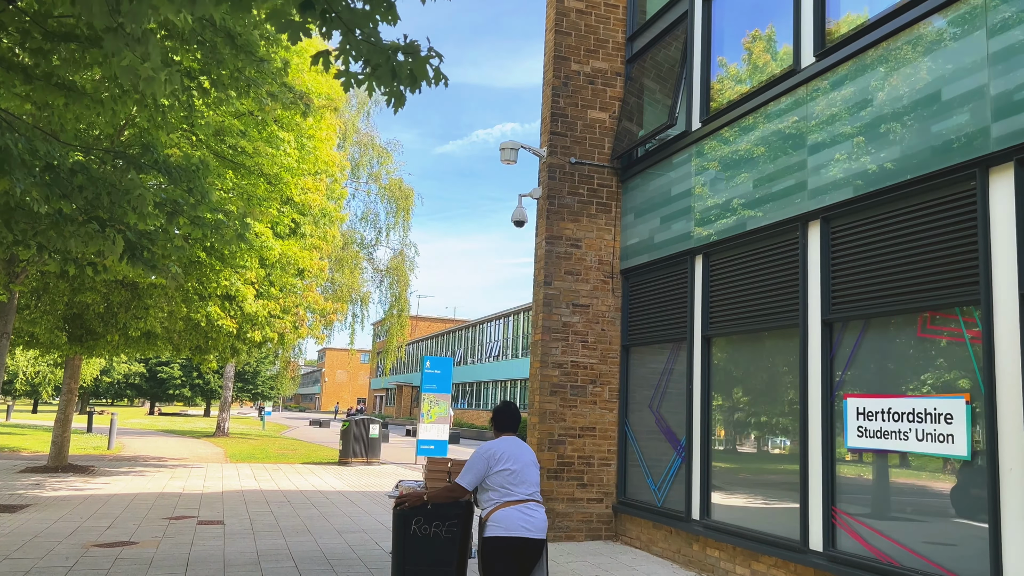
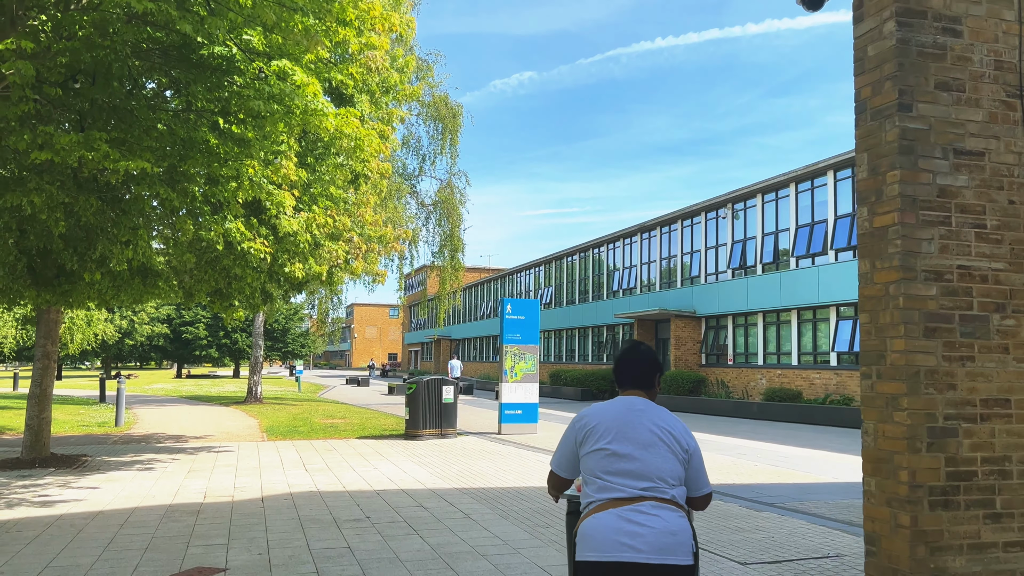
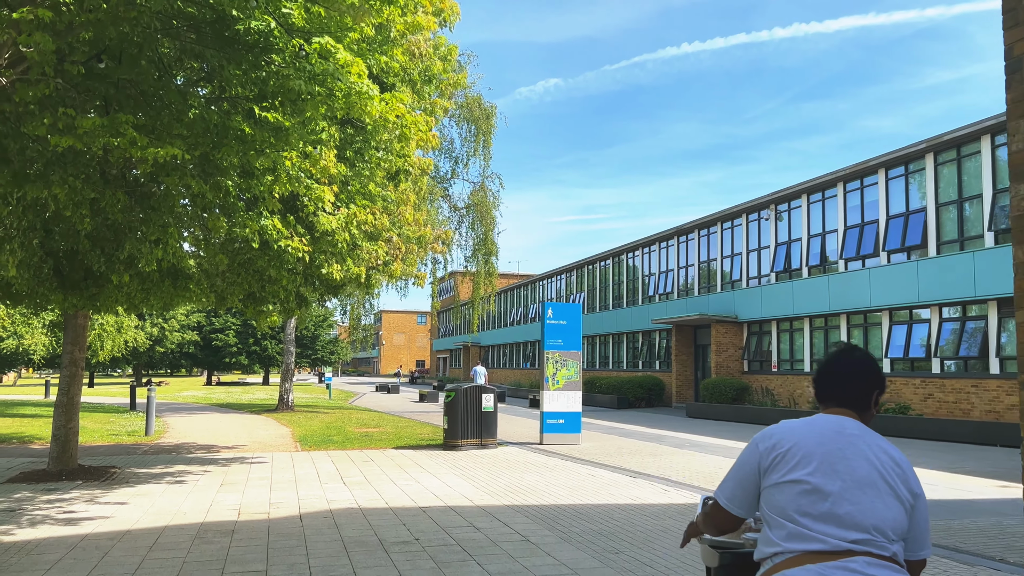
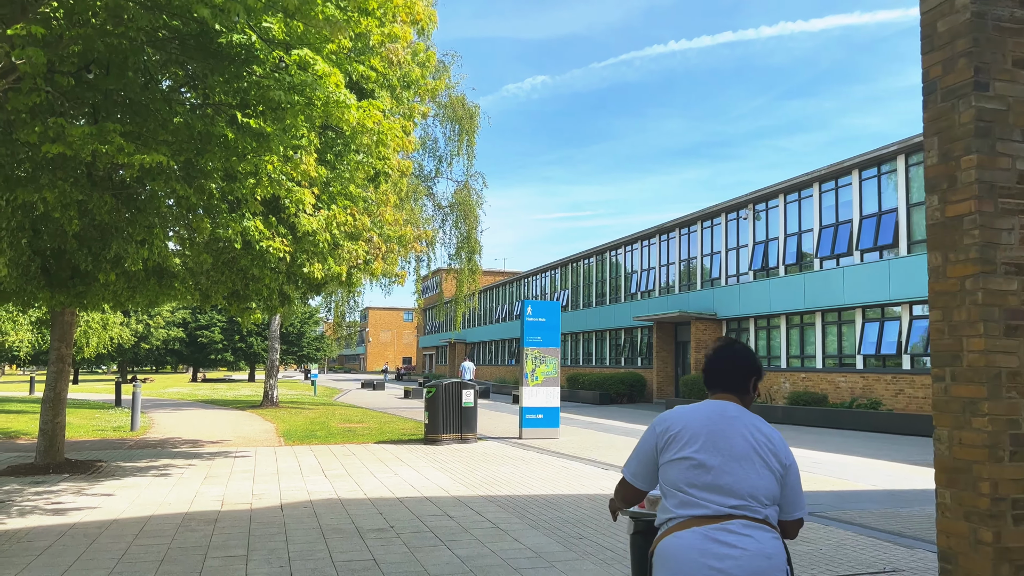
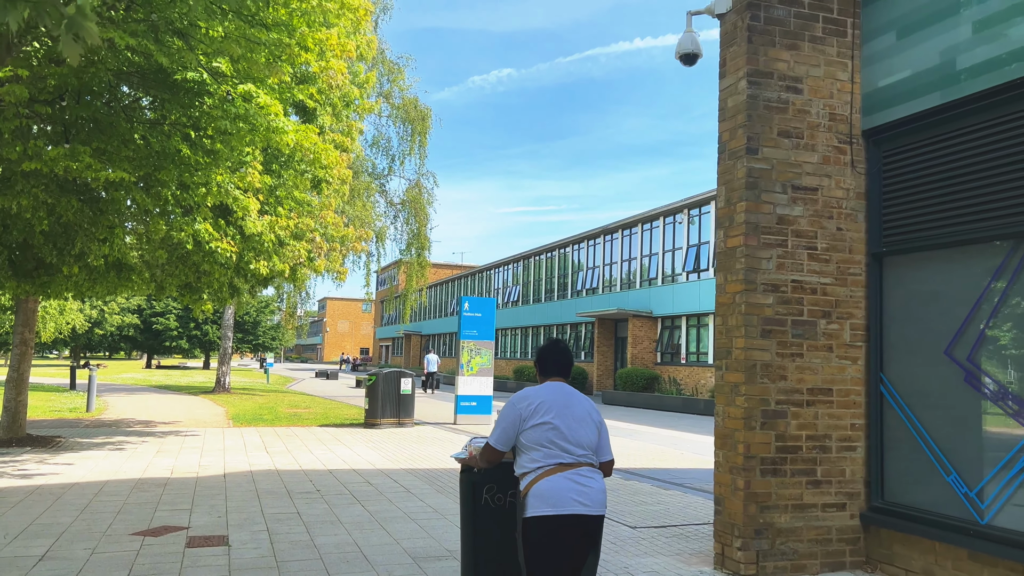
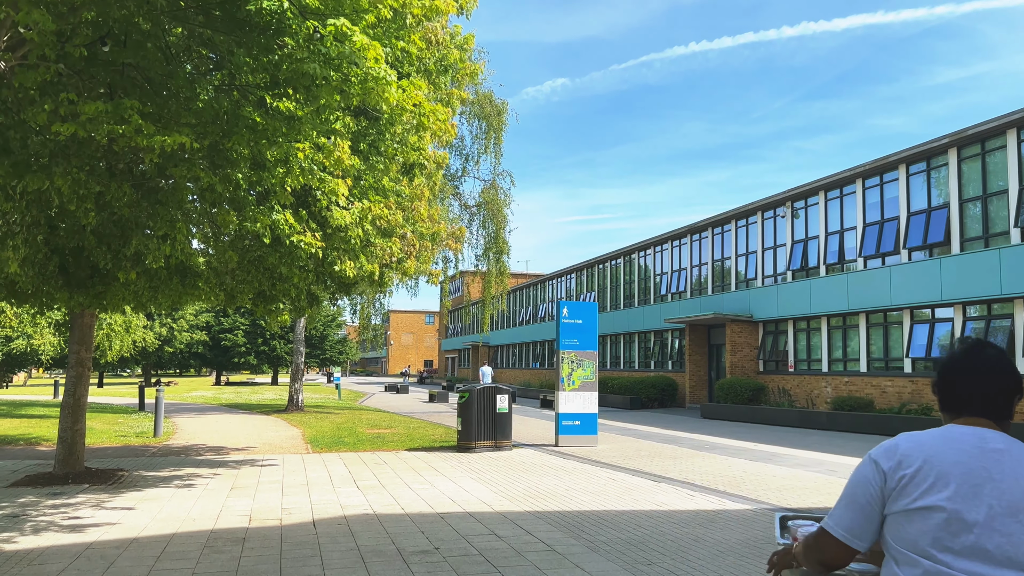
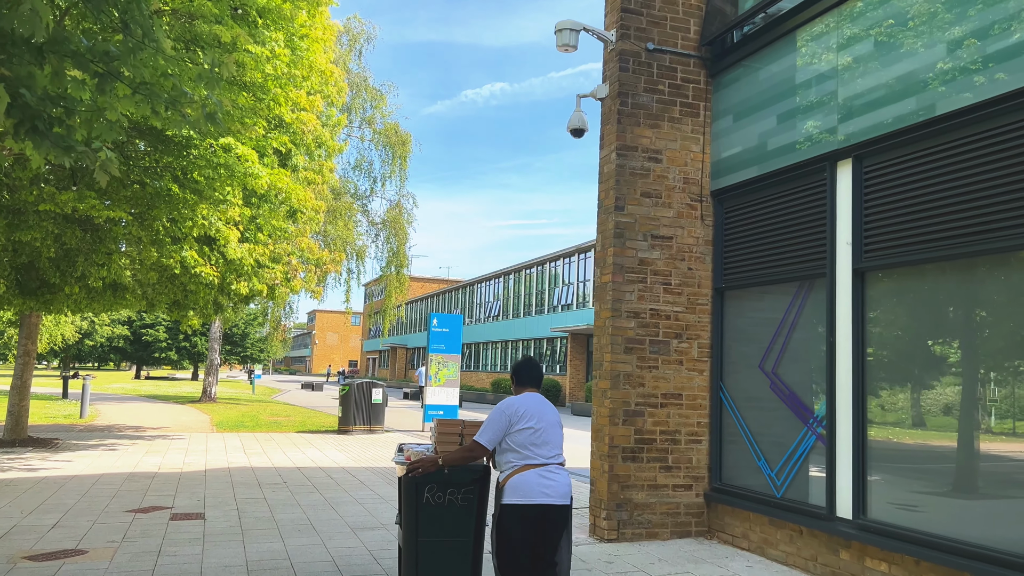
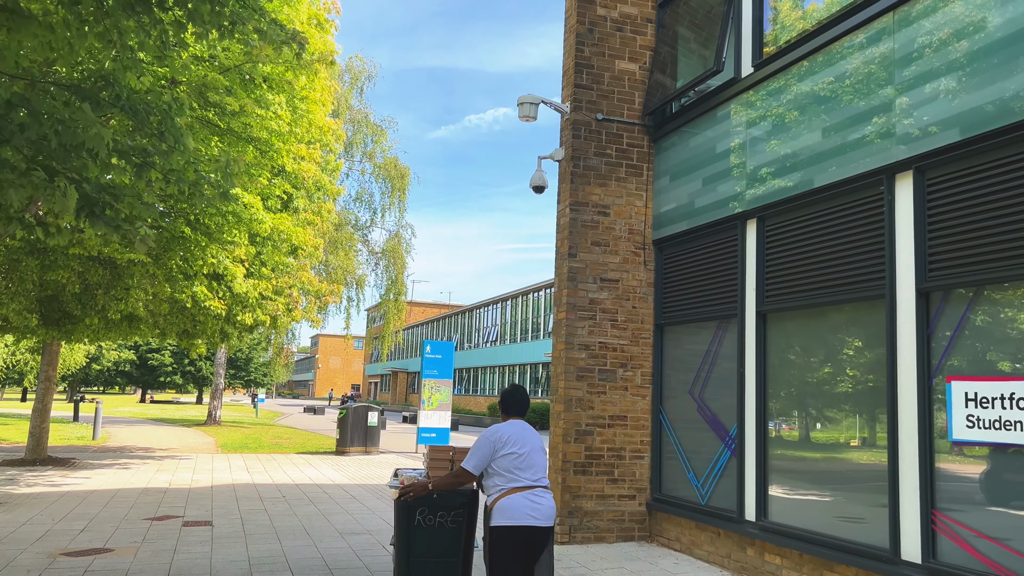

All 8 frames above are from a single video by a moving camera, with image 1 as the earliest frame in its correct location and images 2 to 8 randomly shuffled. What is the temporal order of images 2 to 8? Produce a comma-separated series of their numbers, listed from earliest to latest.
8, 7, 5, 2, 4, 3, 6
